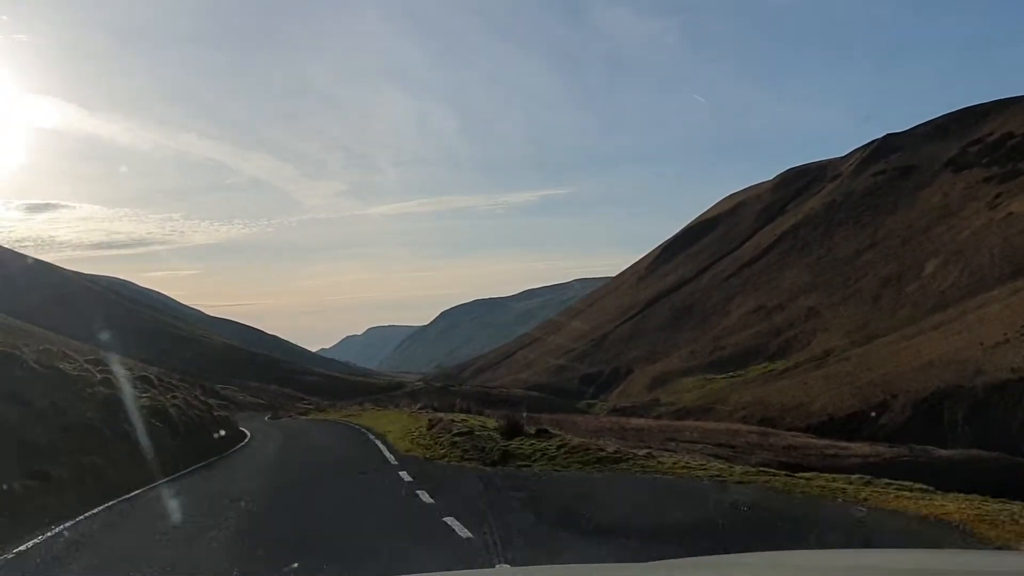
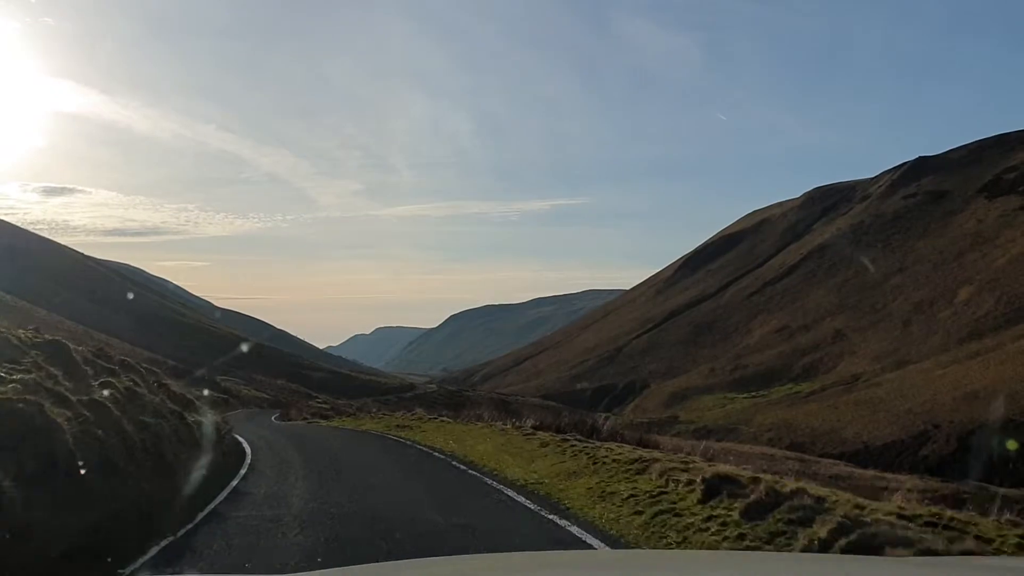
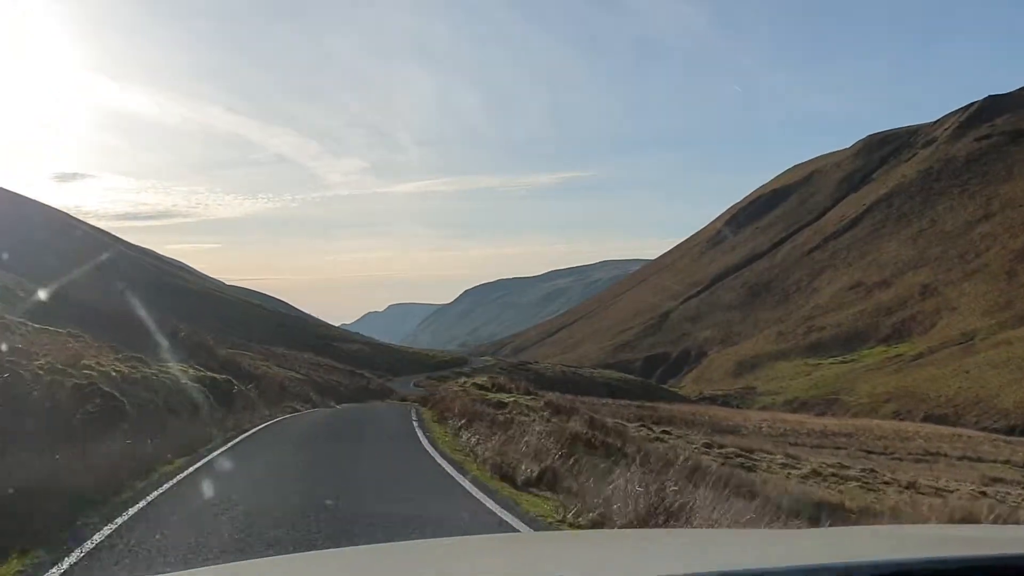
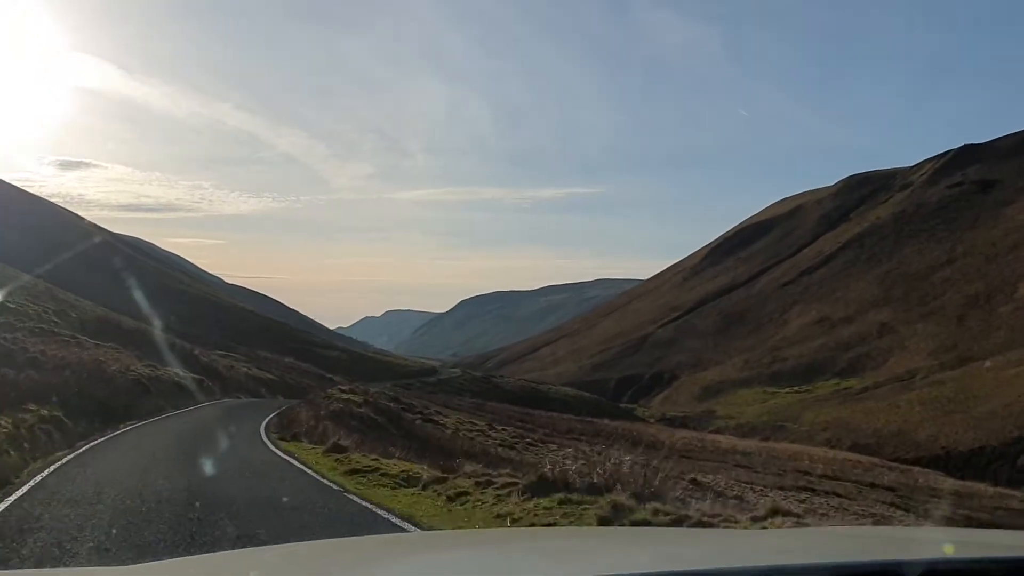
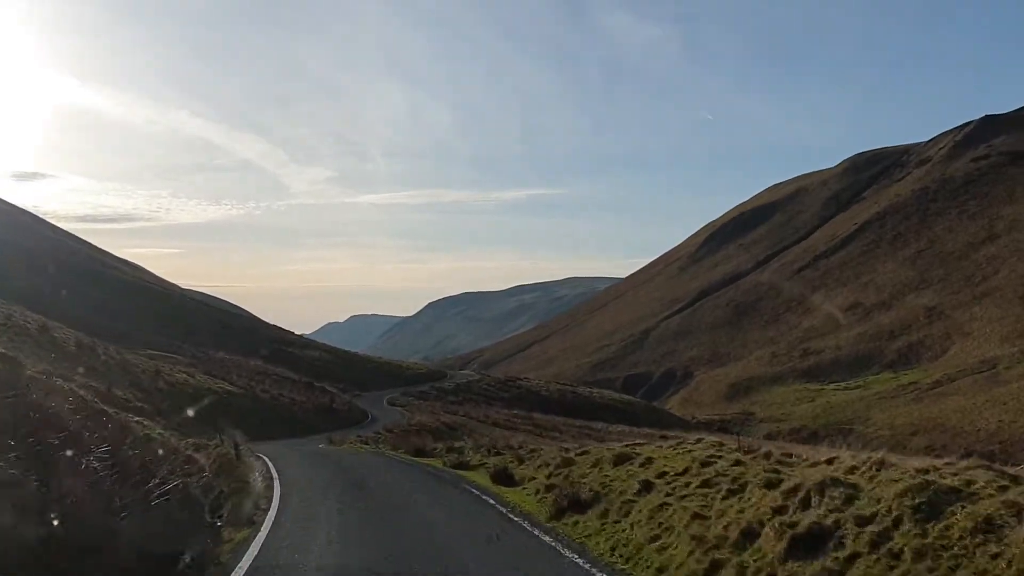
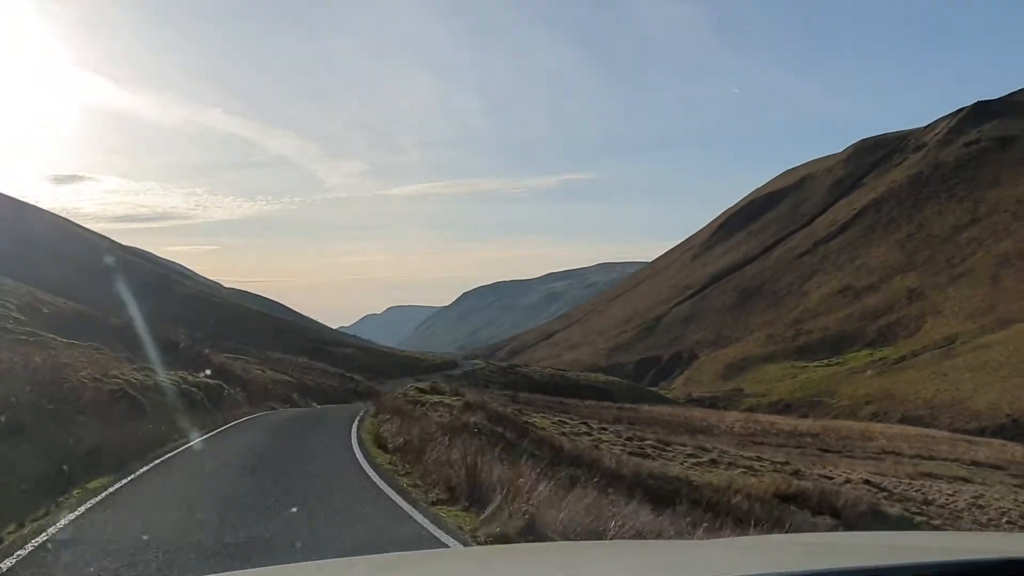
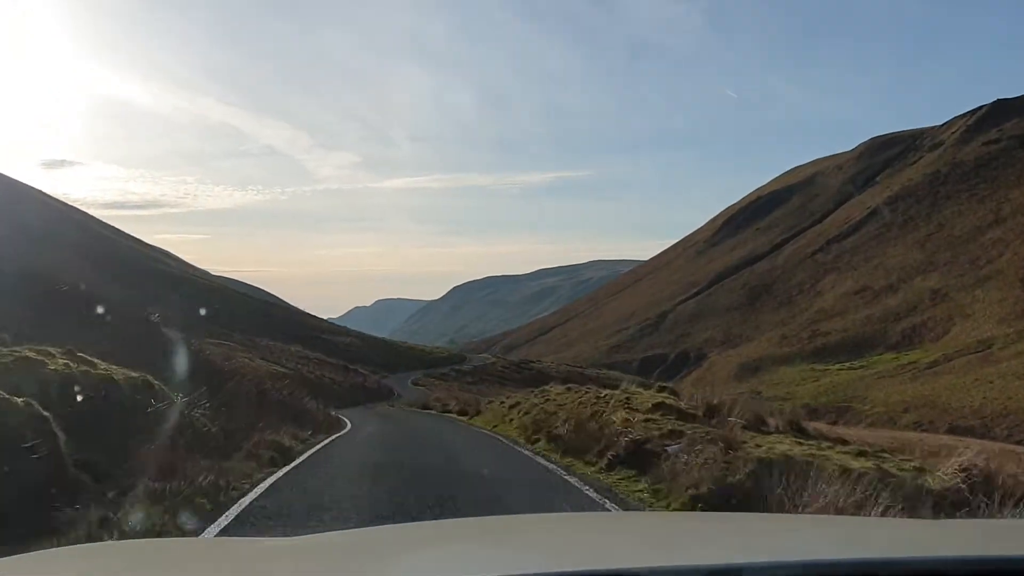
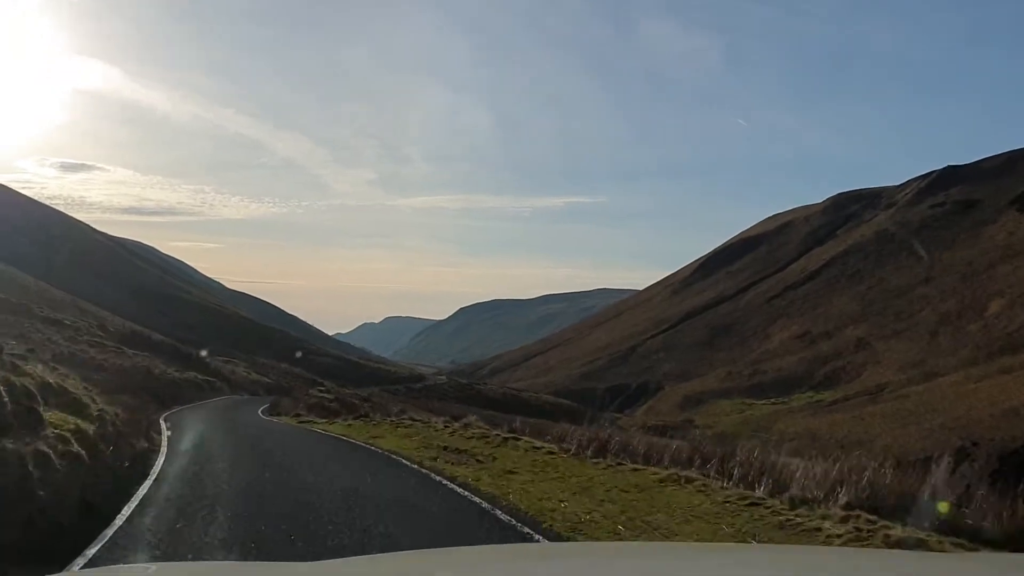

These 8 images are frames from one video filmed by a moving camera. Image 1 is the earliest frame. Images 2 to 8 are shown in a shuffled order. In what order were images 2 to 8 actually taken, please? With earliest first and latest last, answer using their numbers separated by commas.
2, 8, 4, 6, 3, 7, 5
